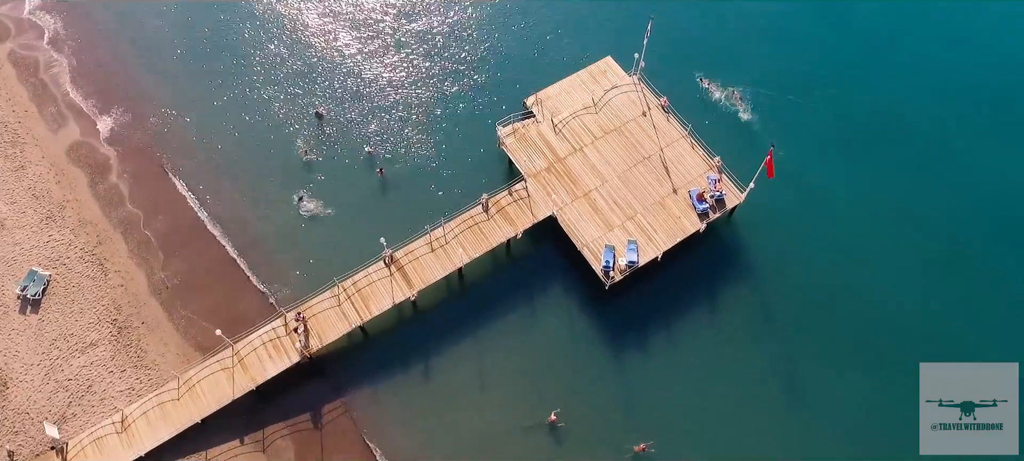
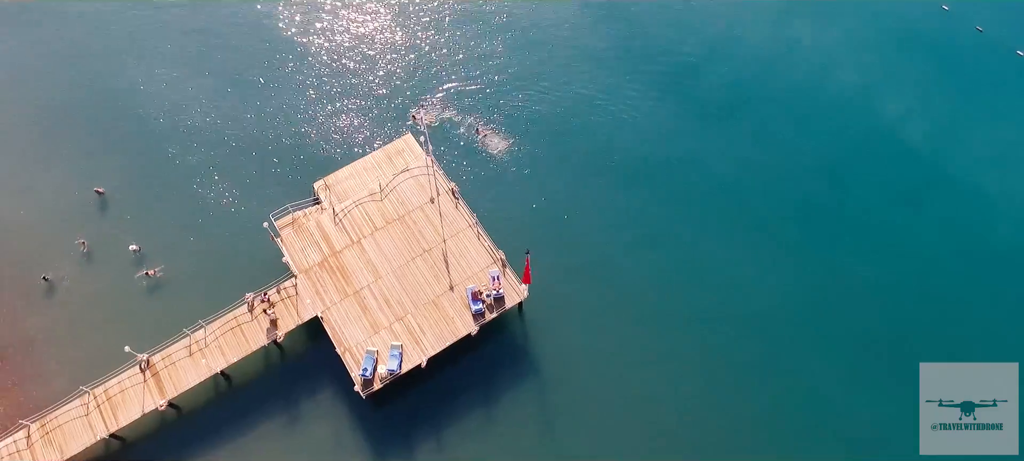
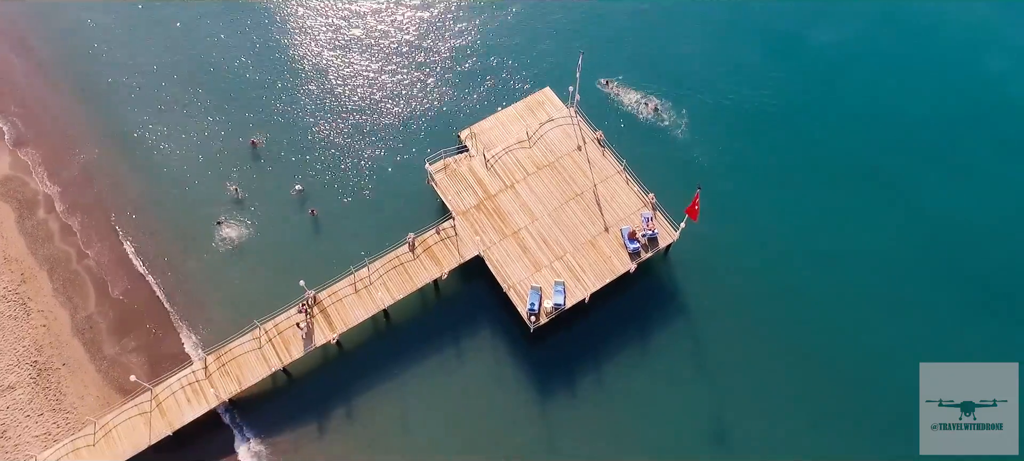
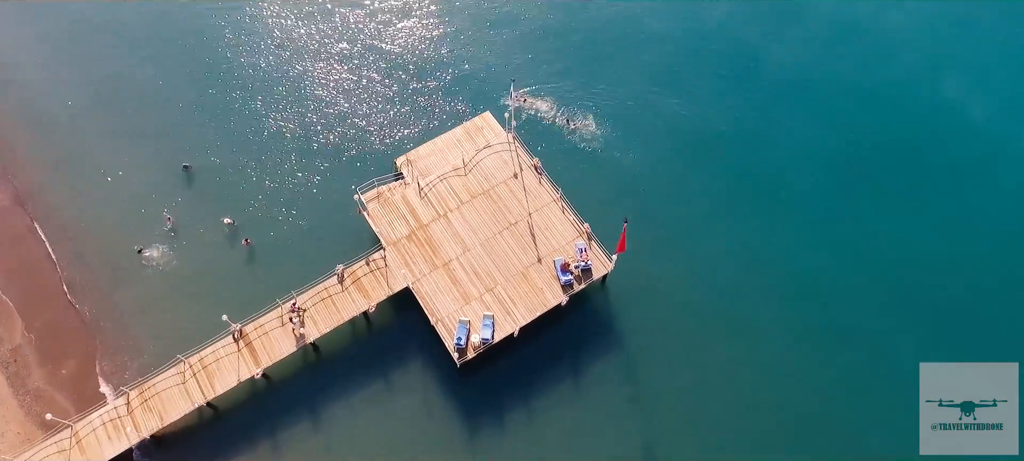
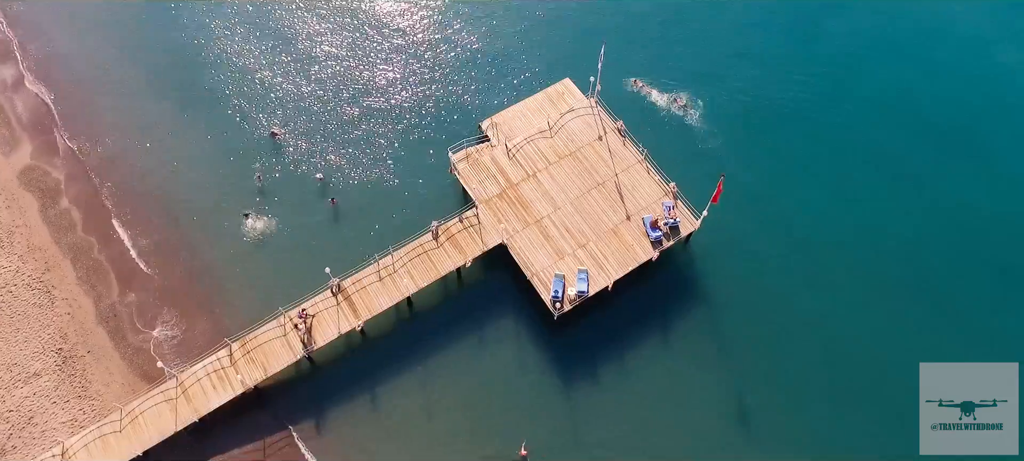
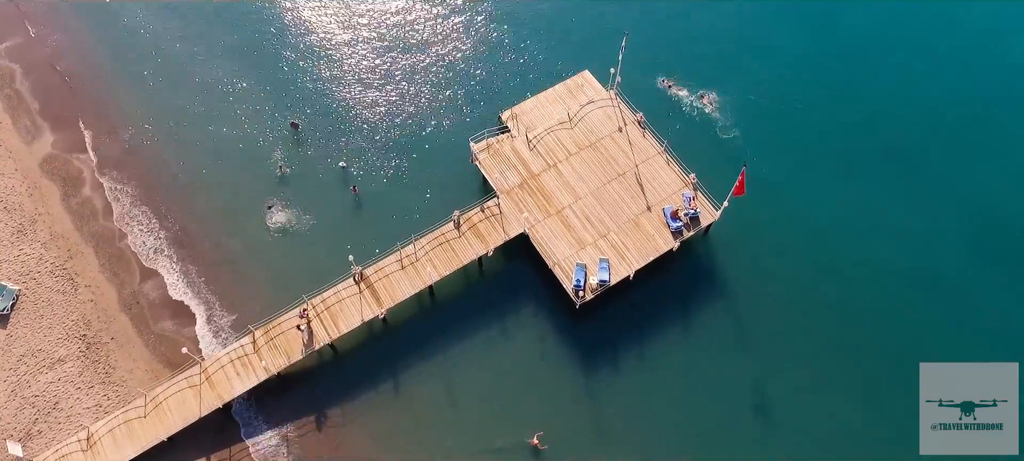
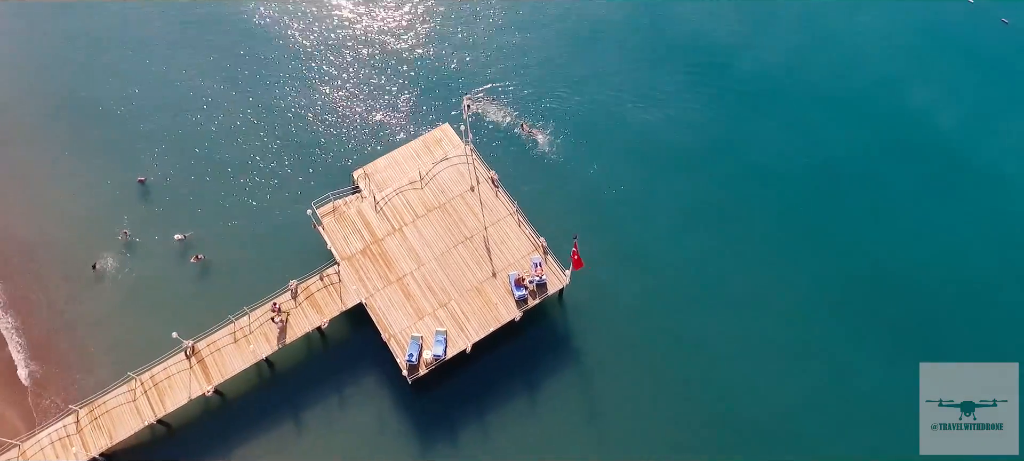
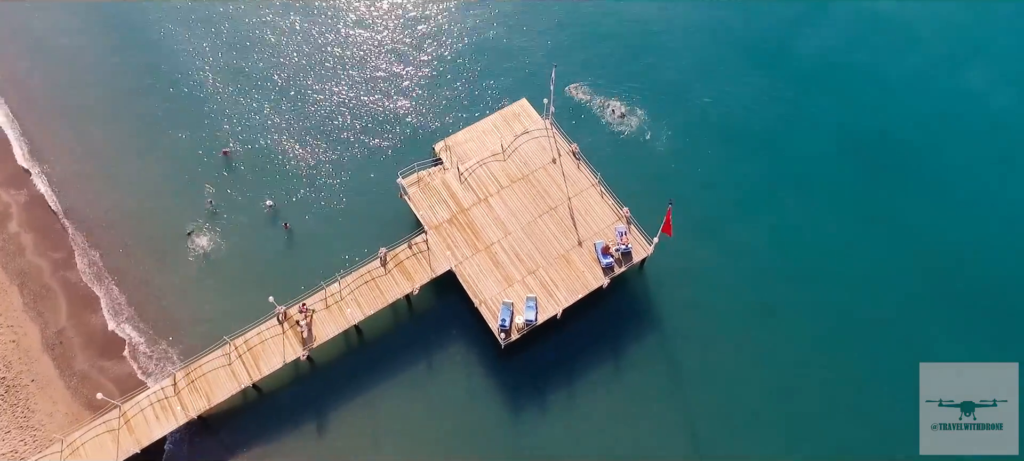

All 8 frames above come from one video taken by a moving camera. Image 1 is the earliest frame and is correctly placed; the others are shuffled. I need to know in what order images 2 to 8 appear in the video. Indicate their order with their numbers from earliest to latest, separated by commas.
6, 5, 3, 8, 4, 7, 2
